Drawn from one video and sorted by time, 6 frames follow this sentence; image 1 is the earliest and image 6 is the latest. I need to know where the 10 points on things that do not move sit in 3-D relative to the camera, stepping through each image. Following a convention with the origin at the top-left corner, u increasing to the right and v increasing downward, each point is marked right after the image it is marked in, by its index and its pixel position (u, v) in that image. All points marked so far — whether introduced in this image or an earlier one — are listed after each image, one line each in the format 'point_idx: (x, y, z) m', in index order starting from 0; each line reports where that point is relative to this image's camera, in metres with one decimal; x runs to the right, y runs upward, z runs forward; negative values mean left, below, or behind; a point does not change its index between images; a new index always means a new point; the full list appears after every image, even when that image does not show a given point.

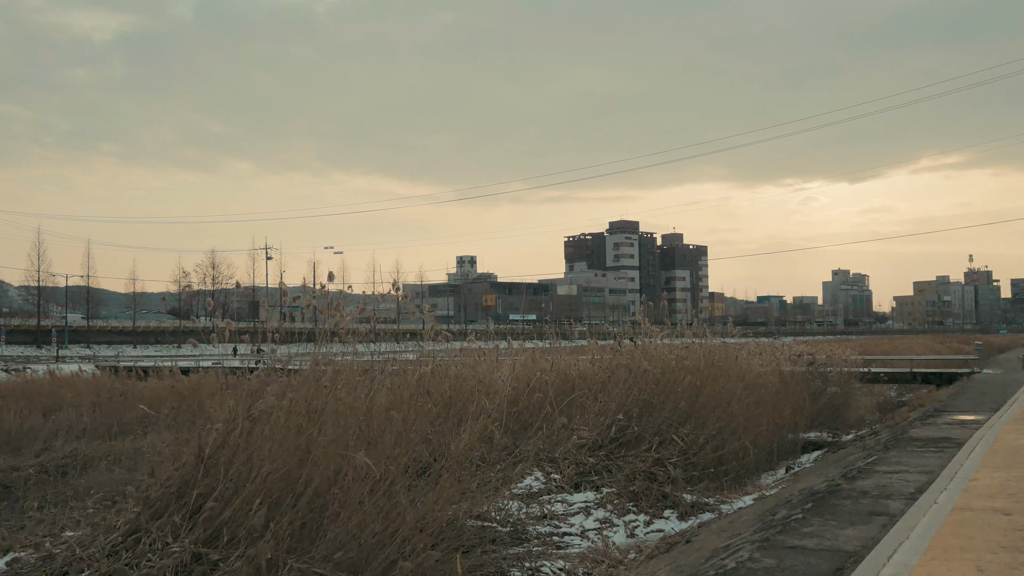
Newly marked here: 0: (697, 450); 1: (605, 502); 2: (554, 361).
0: (+2.1, -1.9, +8.2) m
1: (+0.9, -2.2, +7.4) m
2: (+0.5, -1.1, +9.7) m
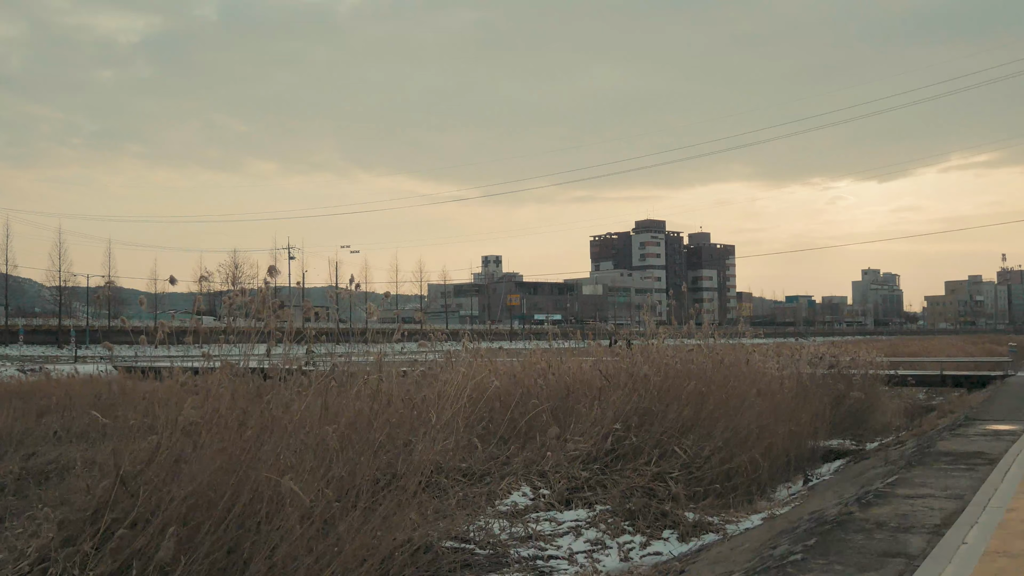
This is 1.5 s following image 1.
0: (+2.0, -1.9, +7.6) m
1: (+0.8, -2.2, +6.7) m
2: (+0.4, -1.0, +9.0) m
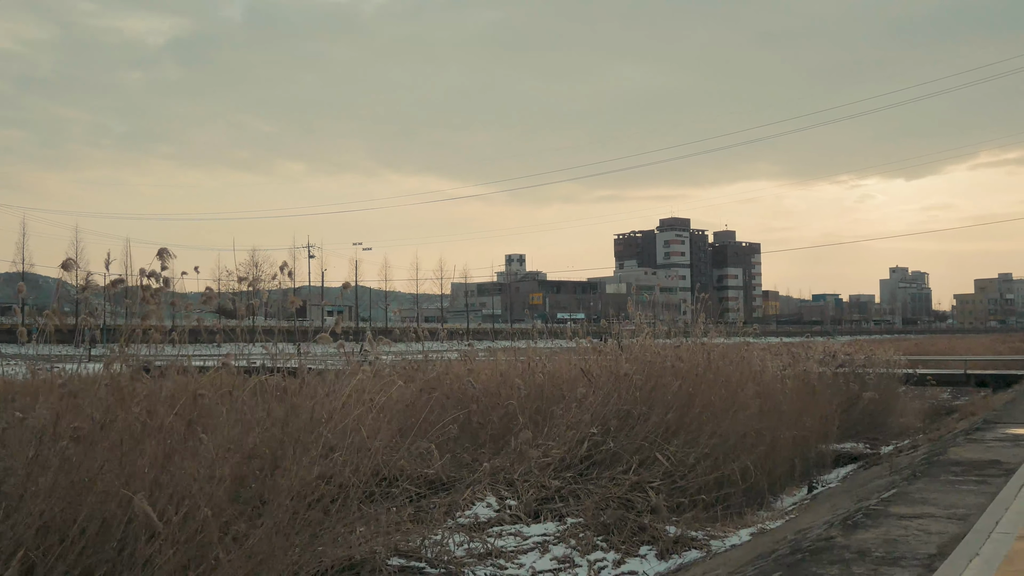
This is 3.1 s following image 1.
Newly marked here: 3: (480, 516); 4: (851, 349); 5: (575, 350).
0: (+1.7, -1.8, +6.9) m
1: (+0.5, -2.1, +6.1) m
2: (+0.2, -1.0, +8.4) m
3: (-0.3, -2.0, +6.2) m
4: (+6.8, -1.2, +14.5) m
5: (+0.8, -0.8, +9.0) m
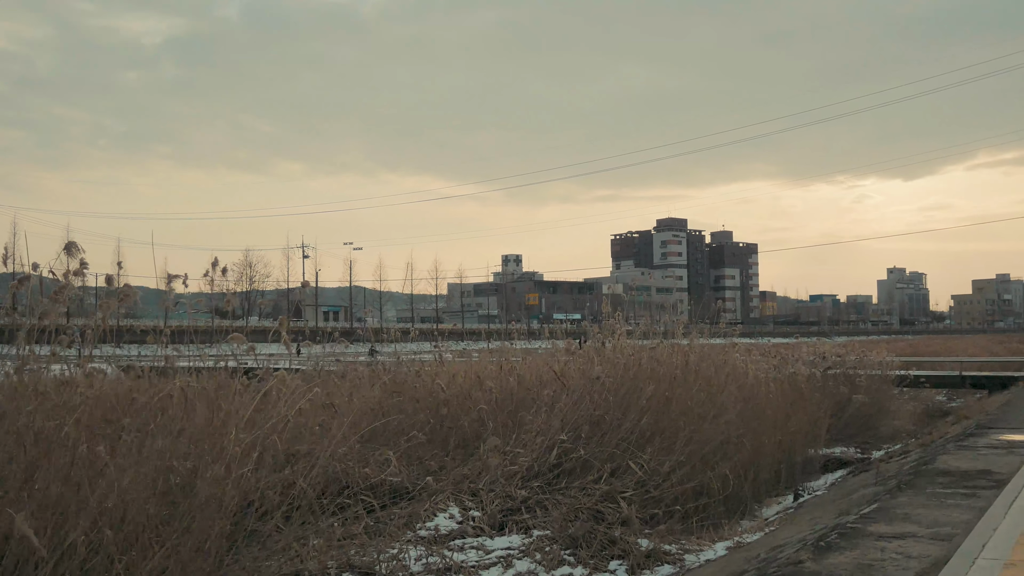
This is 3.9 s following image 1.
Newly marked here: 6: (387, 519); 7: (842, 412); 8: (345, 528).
0: (+1.4, -1.8, +6.6) m
1: (+0.2, -2.1, +5.8) m
2: (-0.1, -1.0, +8.1) m
3: (-0.6, -2.0, +5.9) m
4: (+6.5, -1.2, +14.2) m
5: (+0.5, -0.8, +8.6) m
6: (-1.0, -1.9, +6.0) m
7: (+5.8, -2.2, +12.6) m
8: (-1.3, -1.9, +5.7) m
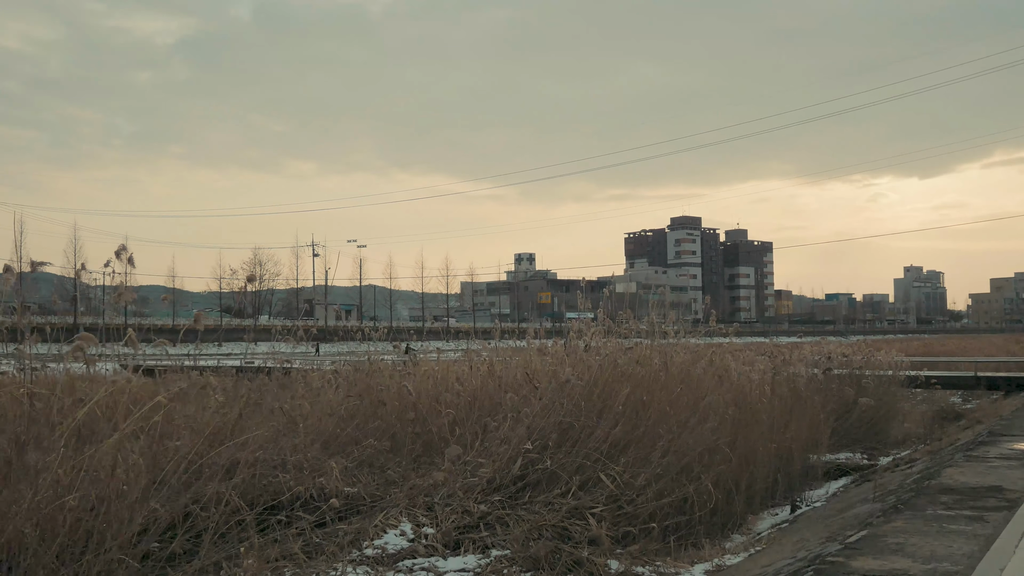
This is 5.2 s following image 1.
0: (+1.0, -1.7, +6.0) m
1: (-0.2, -2.0, +5.2) m
2: (-0.4, -0.9, +7.5) m
3: (-0.9, -1.9, +5.3) m
4: (+6.3, -1.2, +13.5) m
5: (+0.2, -0.7, +8.0) m
6: (-1.4, -1.9, +5.4) m
7: (+5.6, -2.1, +11.9) m
8: (-1.7, -1.9, +5.2) m
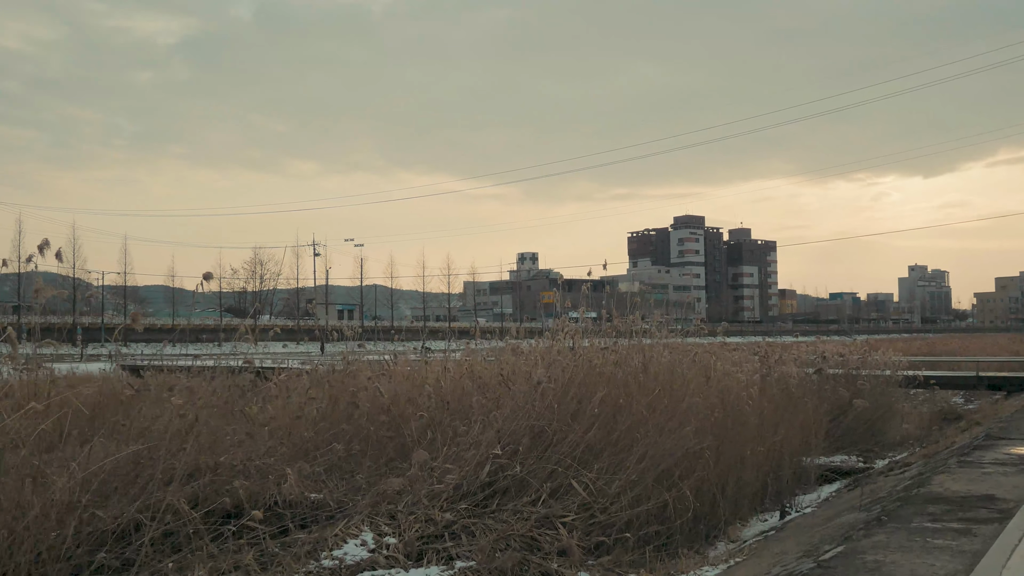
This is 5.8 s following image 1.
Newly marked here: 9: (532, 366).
0: (+0.8, -1.7, +5.7) m
1: (-0.4, -2.0, +4.9) m
2: (-0.7, -0.9, +7.2) m
3: (-1.2, -1.9, +5.1) m
4: (+6.1, -1.1, +13.2) m
5: (0.0, -0.7, +7.8) m
6: (-1.6, -1.9, +5.1) m
7: (+5.3, -2.1, +11.7) m
8: (-1.9, -1.8, +4.9) m
9: (+0.3, -0.7, +6.9) m
